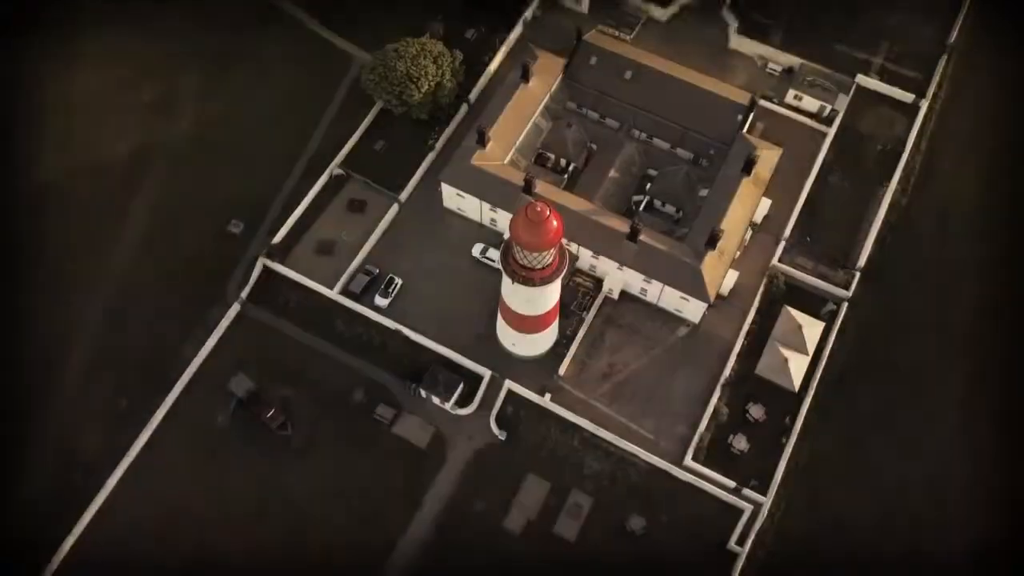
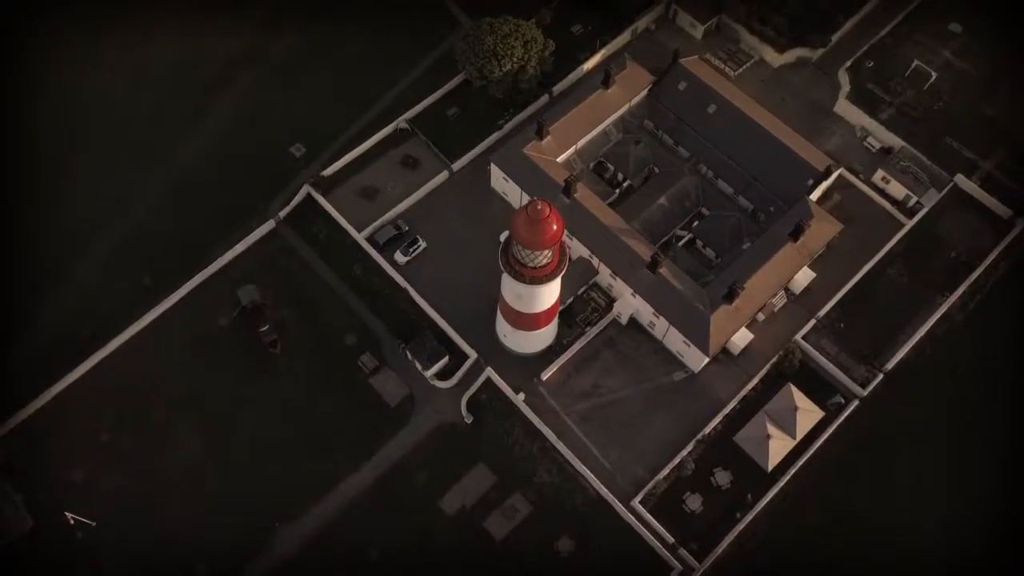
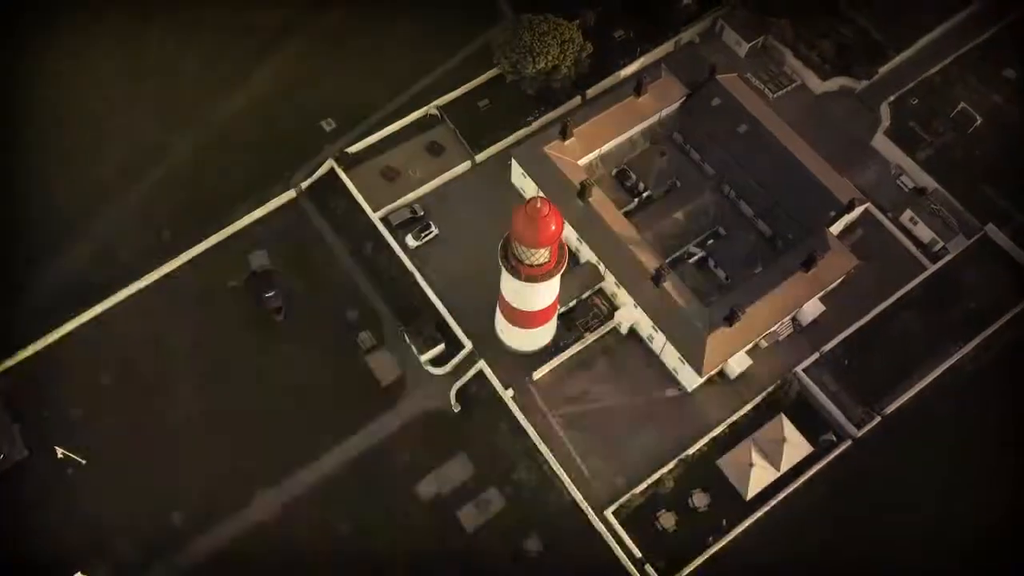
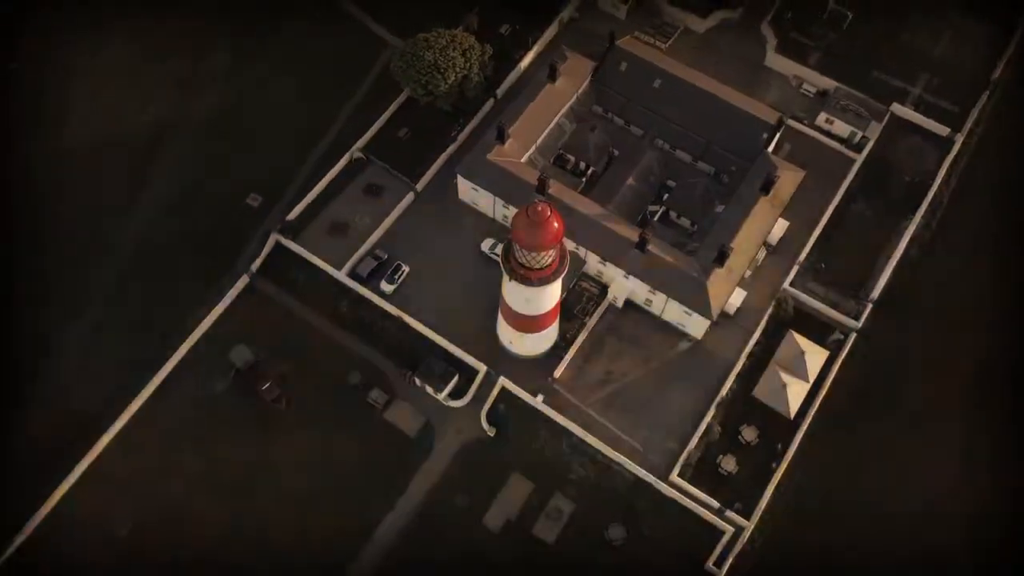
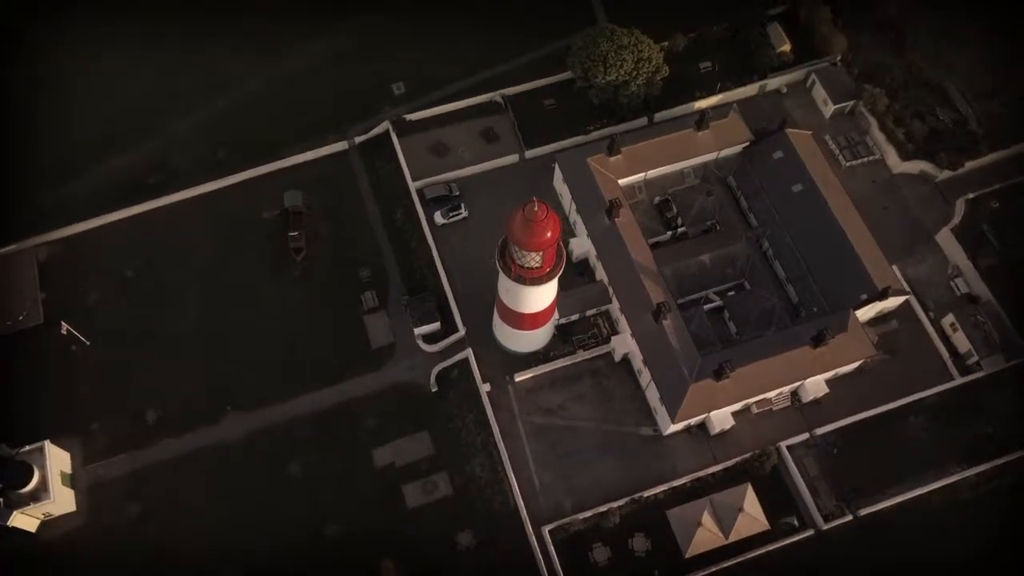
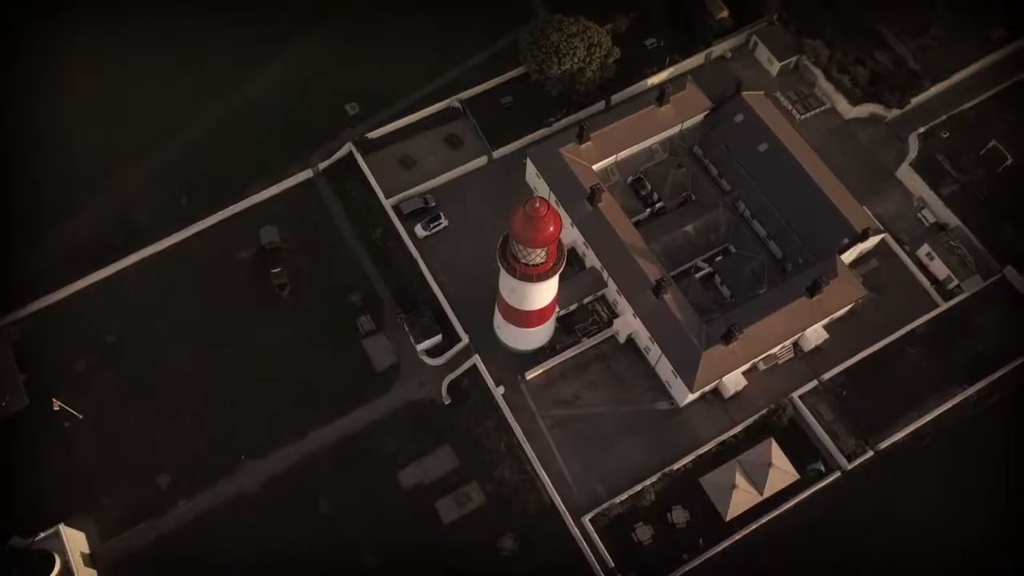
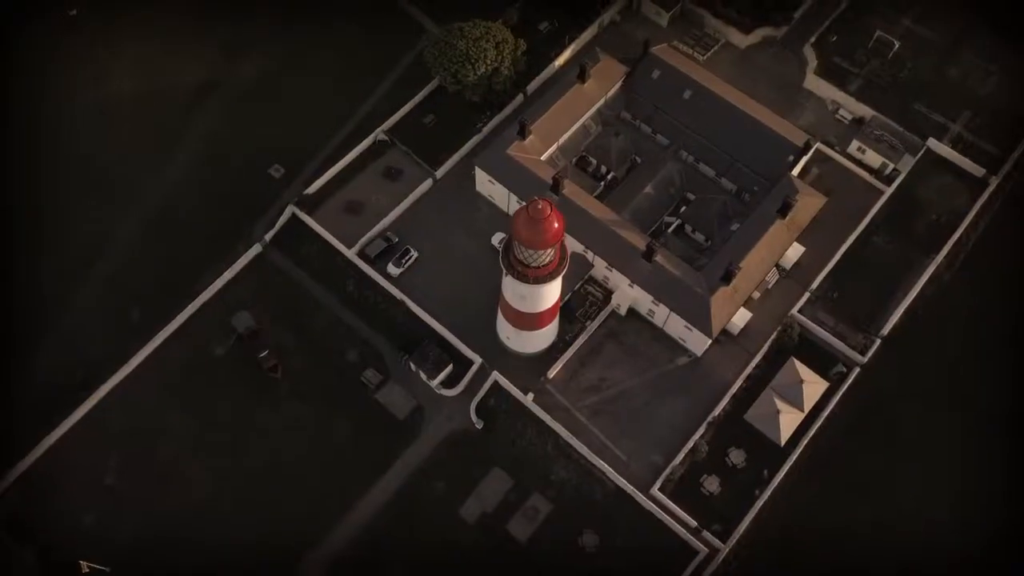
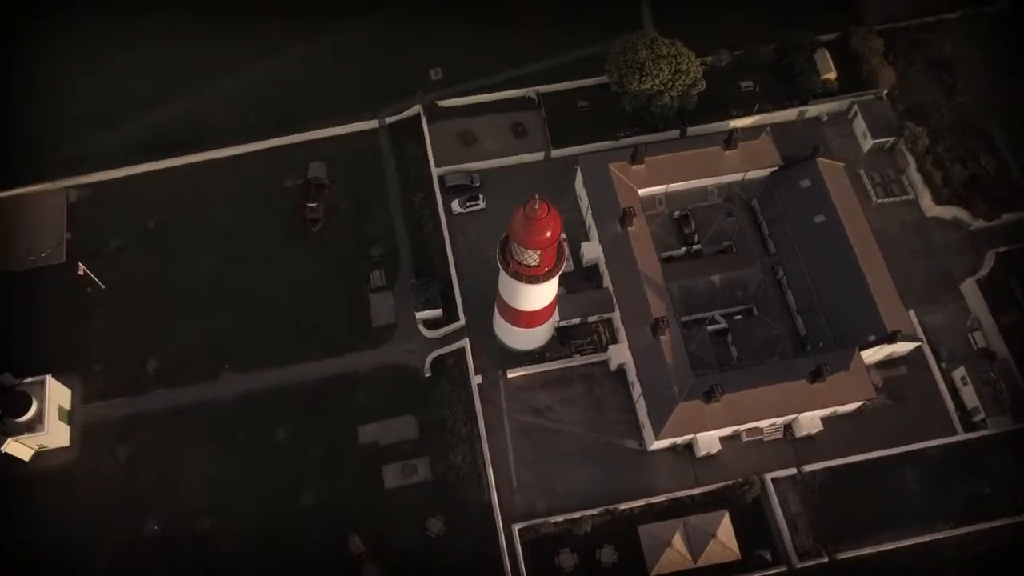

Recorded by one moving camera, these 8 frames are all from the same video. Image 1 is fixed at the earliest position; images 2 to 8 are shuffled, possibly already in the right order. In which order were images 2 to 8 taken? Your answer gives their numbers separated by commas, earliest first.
4, 7, 2, 3, 6, 5, 8
